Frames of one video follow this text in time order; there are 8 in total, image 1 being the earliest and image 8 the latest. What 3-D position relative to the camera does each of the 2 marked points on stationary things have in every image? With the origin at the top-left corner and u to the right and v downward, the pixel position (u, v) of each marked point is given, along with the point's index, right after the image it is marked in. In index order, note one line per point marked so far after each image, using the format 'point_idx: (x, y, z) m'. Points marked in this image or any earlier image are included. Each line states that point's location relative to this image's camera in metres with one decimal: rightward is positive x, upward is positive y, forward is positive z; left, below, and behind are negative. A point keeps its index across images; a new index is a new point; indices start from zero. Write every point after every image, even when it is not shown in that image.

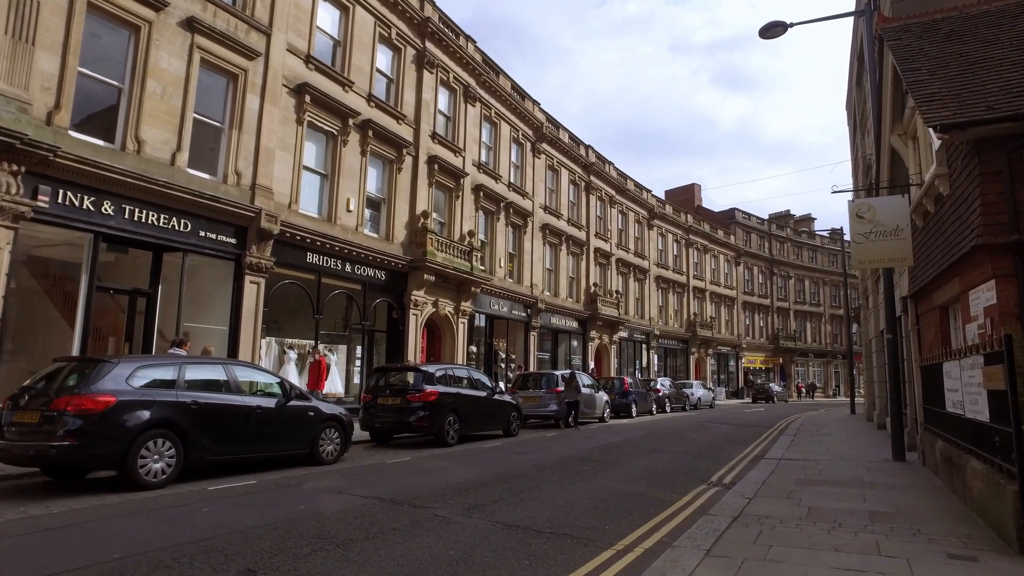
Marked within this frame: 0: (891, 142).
0: (+8.3, +3.2, +10.2) m
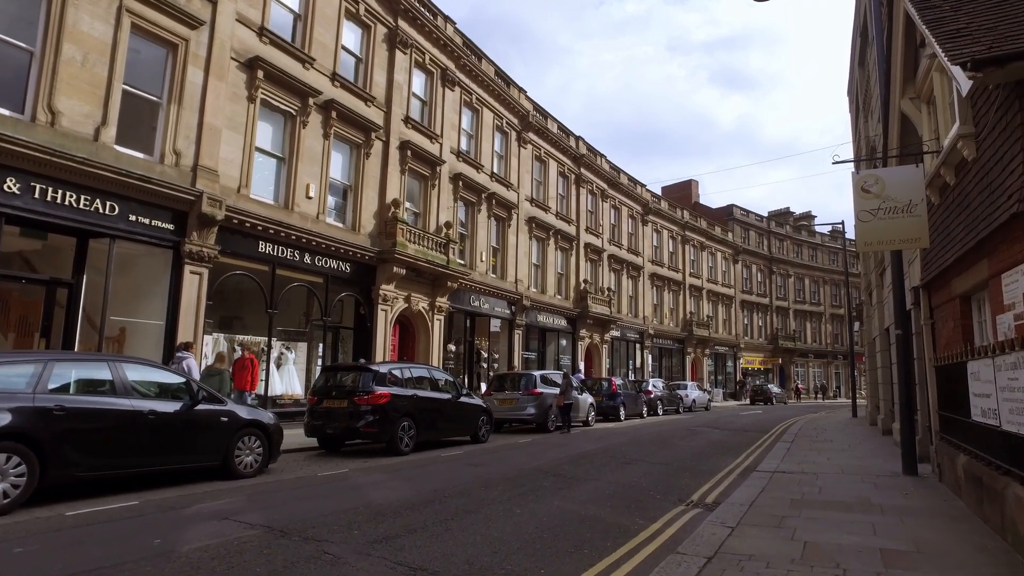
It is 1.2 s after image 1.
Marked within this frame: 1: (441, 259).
0: (+7.4, +3.4, +8.9) m
1: (-3.0, +1.3, +20.0) m
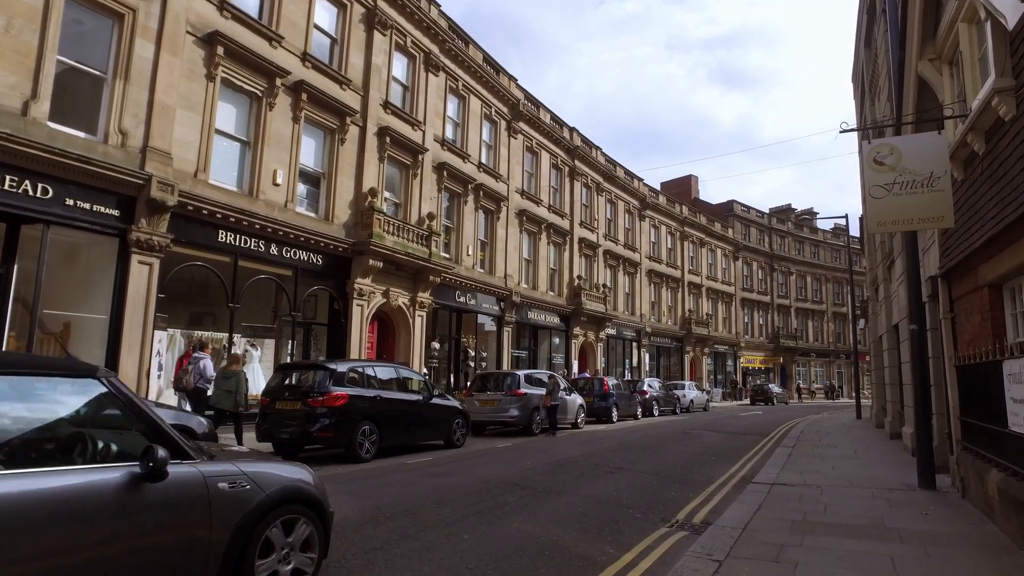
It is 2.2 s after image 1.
0: (+6.8, +3.6, +7.8) m
1: (-3.6, +1.5, +19.0) m
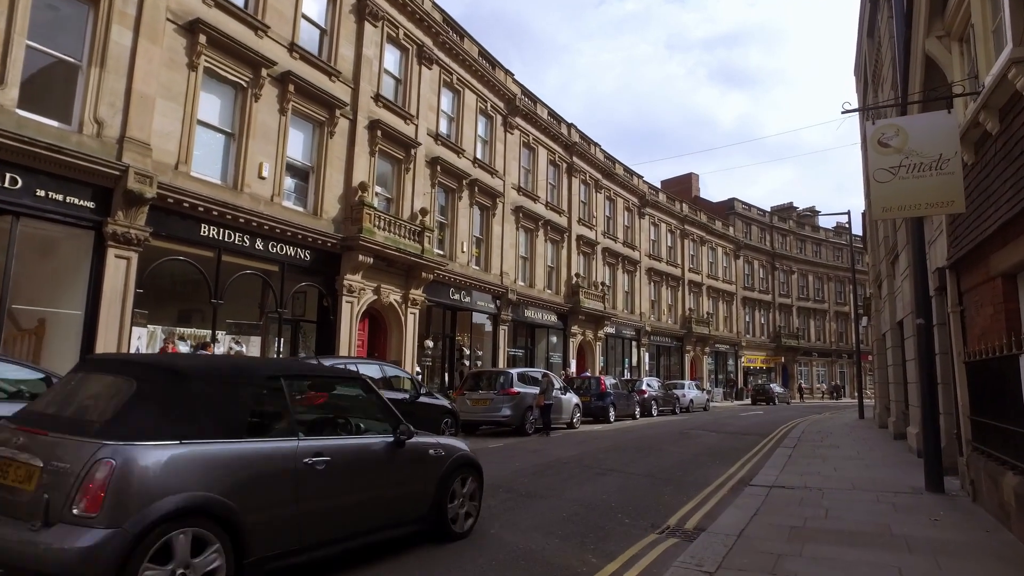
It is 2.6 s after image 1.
0: (+6.5, +3.7, +7.4) m
1: (-3.9, +1.6, +18.6) m
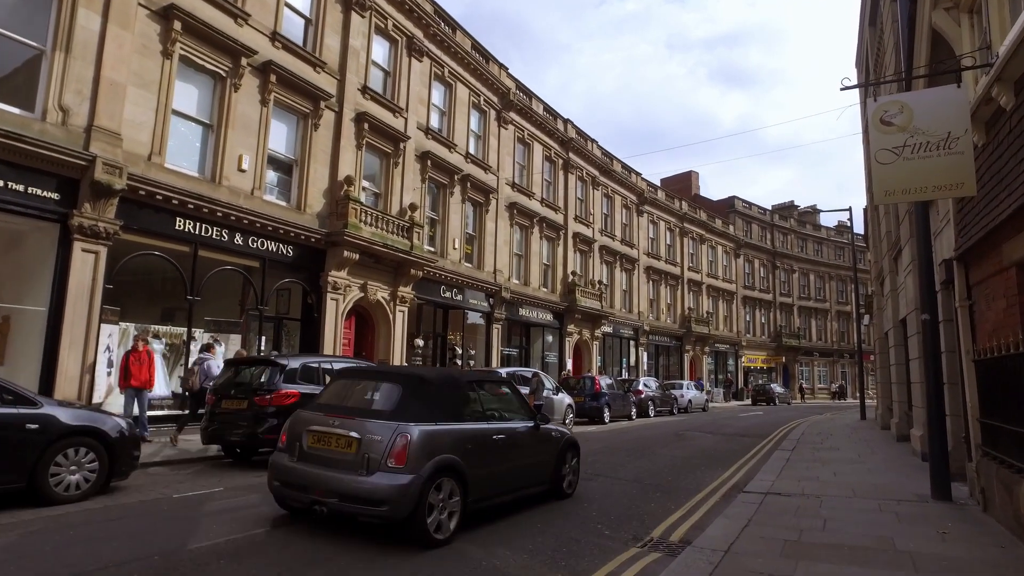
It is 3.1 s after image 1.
0: (+6.2, +3.9, +6.9) m
1: (-4.2, +1.7, +18.1) m
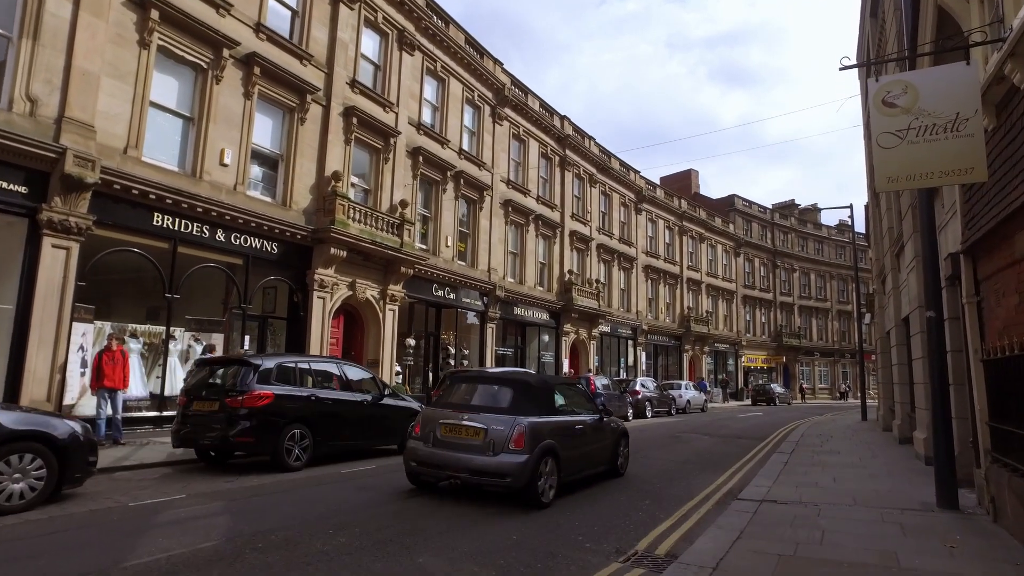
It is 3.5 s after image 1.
0: (+5.9, +3.9, +6.4) m
1: (-4.5, +1.8, +17.7) m
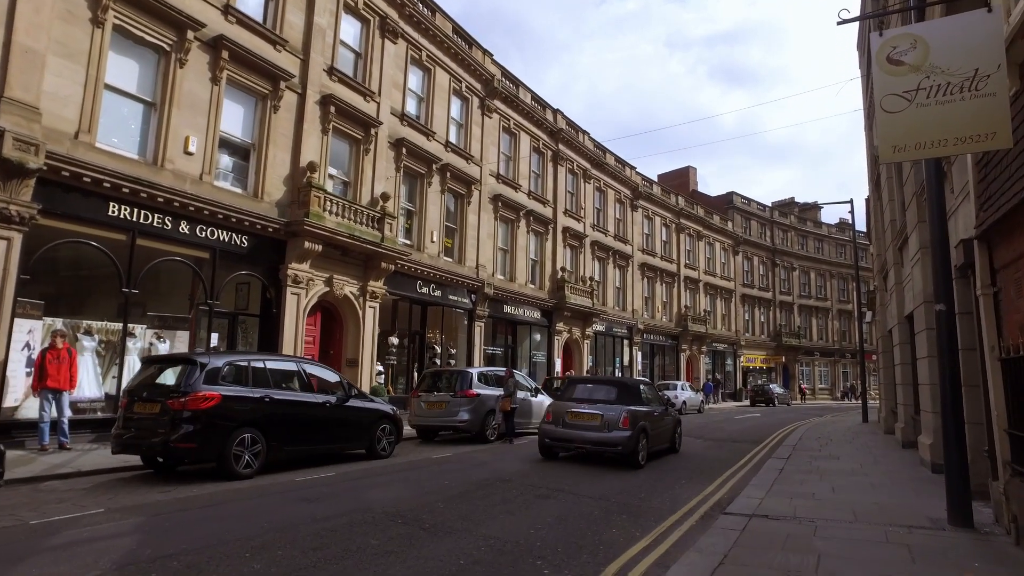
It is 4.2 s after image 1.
0: (+5.3, +4.1, +5.7) m
1: (-5.0, +1.9, +17.0) m
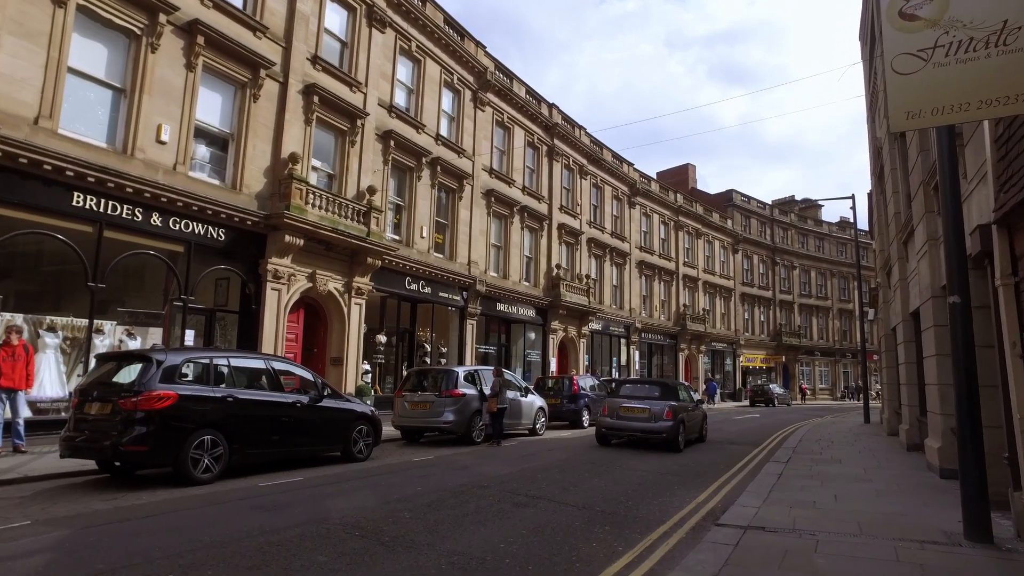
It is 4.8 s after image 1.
0: (+5.0, +4.2, +5.1) m
1: (-5.4, +2.0, +16.4) m
